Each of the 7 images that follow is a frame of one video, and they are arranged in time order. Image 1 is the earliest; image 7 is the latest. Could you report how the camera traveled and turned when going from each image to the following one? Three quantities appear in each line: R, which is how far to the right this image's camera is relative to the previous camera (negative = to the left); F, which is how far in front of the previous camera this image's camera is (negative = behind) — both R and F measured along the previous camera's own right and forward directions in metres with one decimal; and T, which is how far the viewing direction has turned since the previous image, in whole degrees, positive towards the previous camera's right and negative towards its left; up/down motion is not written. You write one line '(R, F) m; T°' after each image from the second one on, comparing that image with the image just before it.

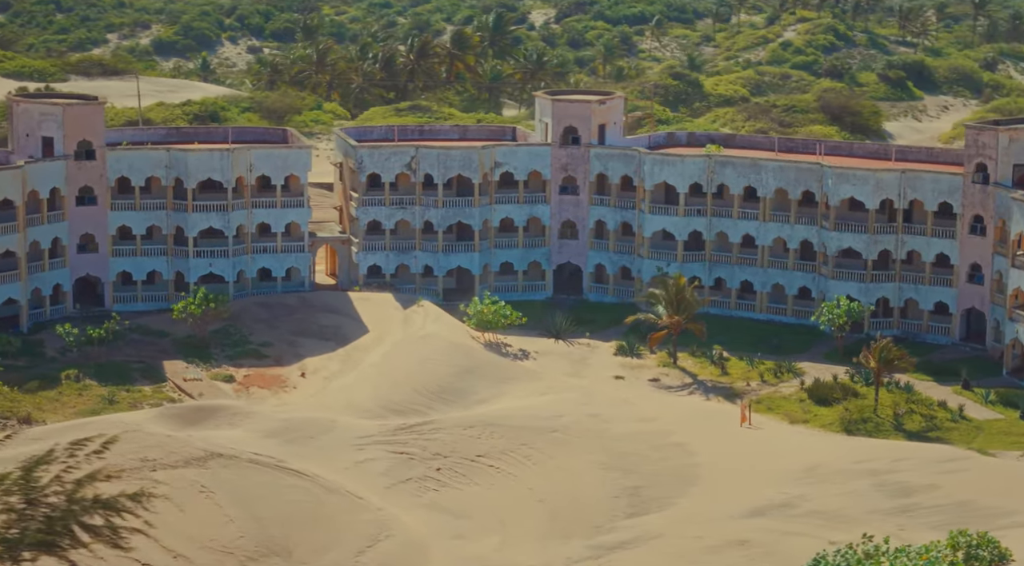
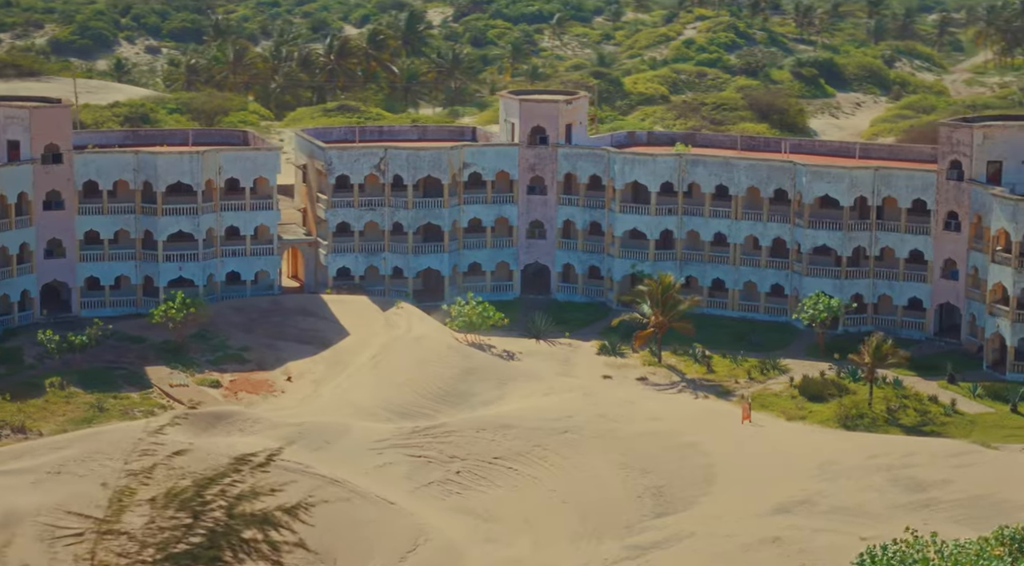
(-1.8, +0.4) m; +3°
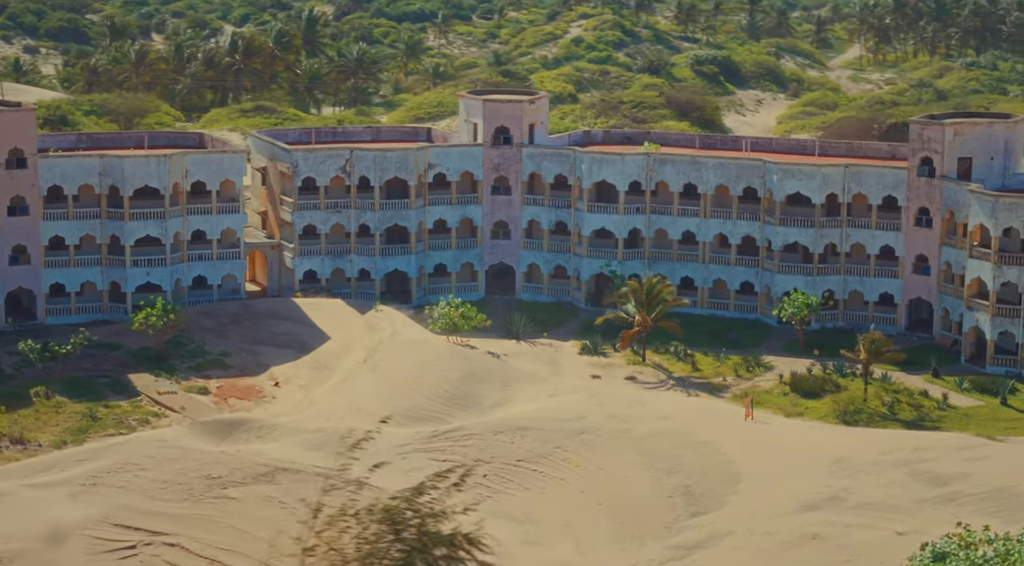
(-2.1, +0.4) m; +3°
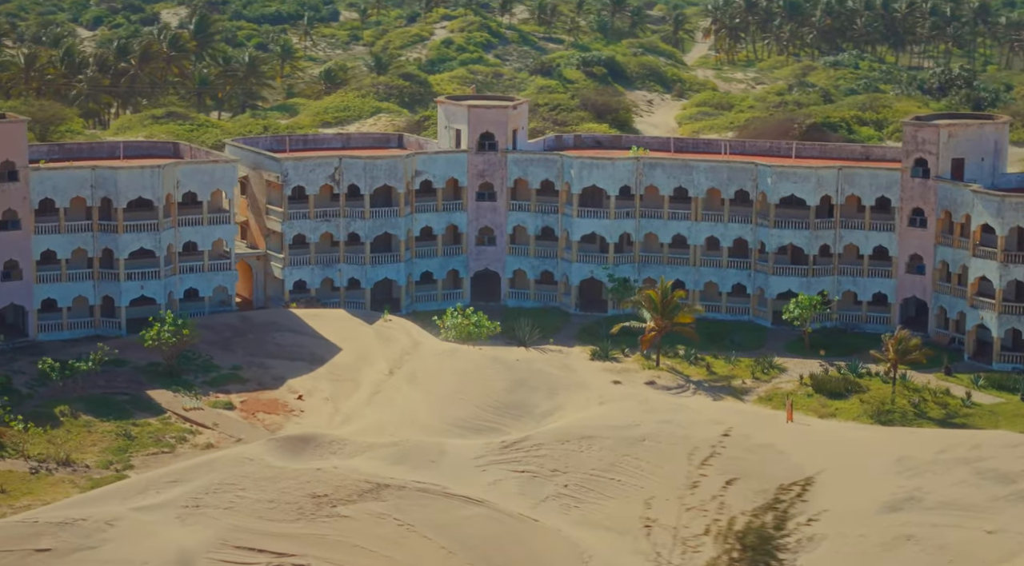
(-3.1, +0.4) m; +3°
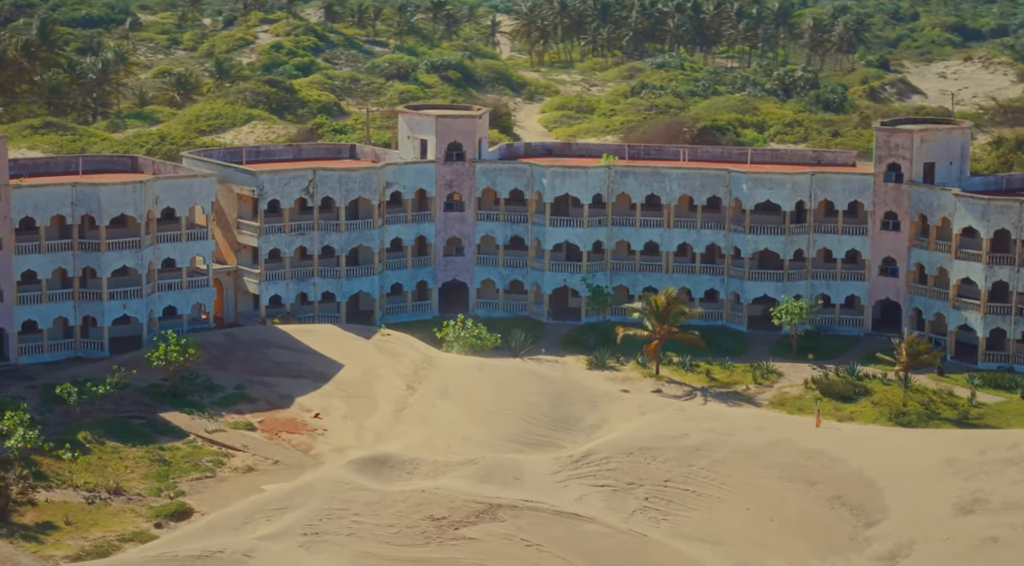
(-3.7, +0.1) m; +4°
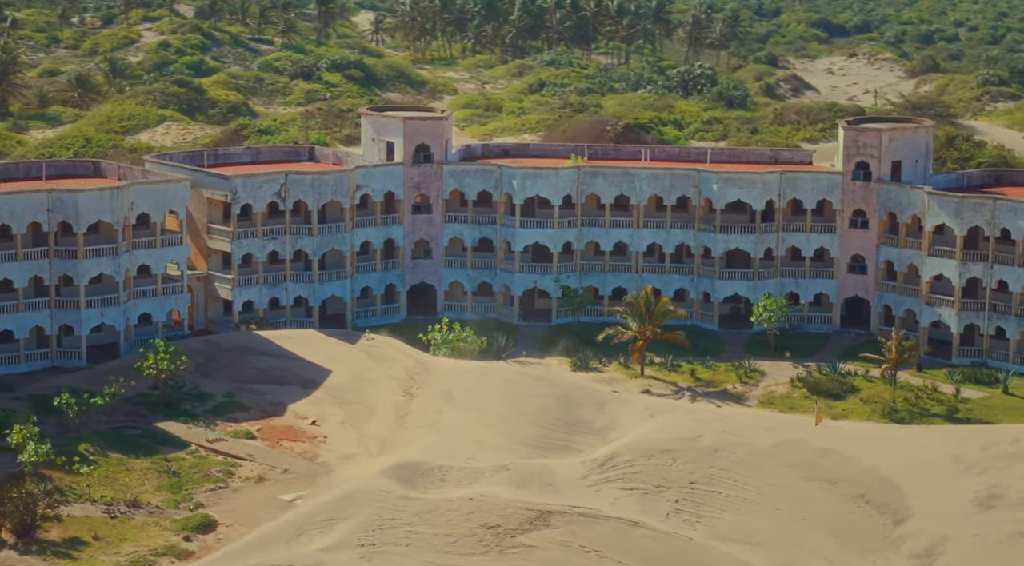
(-2.1, -0.1) m; +3°
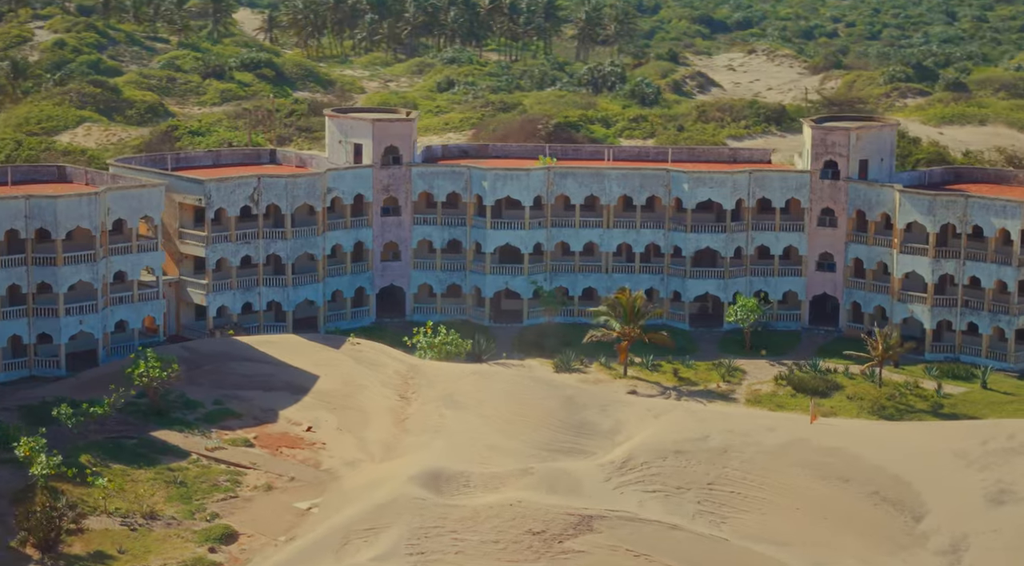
(-1.9, -0.2) m; +3°
